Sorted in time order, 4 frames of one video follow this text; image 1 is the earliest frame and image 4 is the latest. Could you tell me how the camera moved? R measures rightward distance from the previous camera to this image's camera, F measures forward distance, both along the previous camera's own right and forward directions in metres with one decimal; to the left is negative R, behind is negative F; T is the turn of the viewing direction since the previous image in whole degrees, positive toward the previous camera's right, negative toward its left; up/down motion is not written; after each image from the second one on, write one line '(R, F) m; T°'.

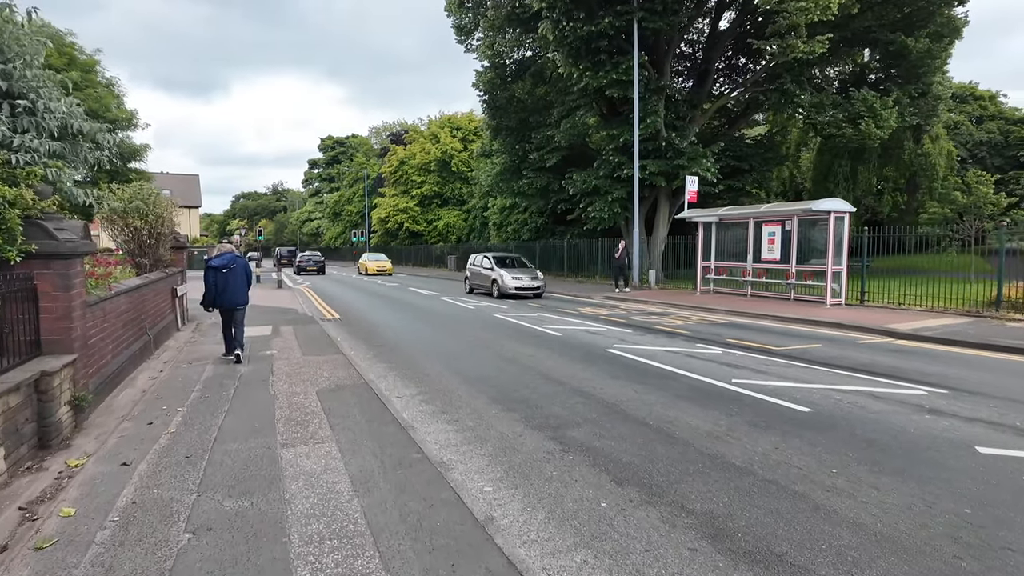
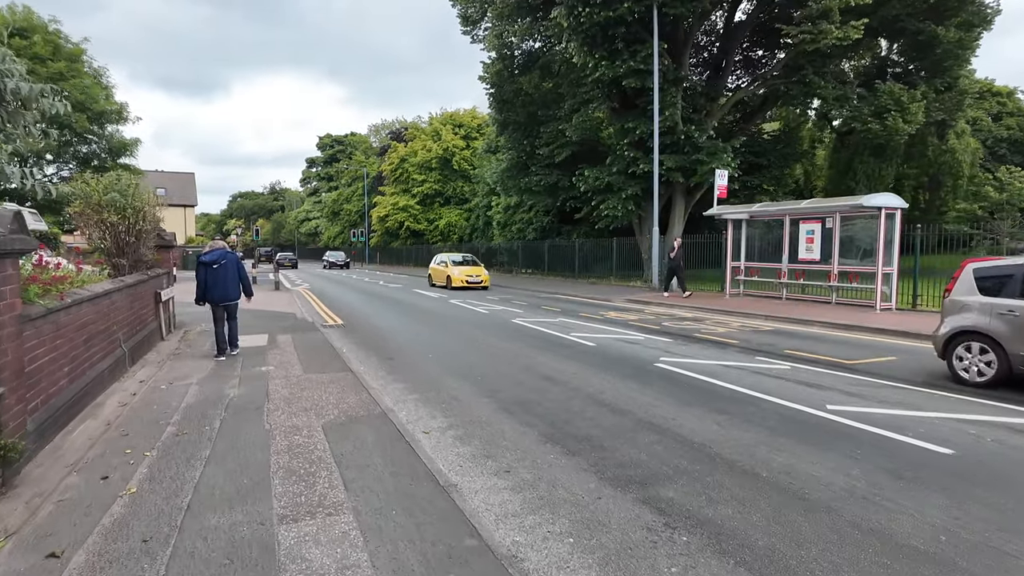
(-0.5, +1.3) m; 0°
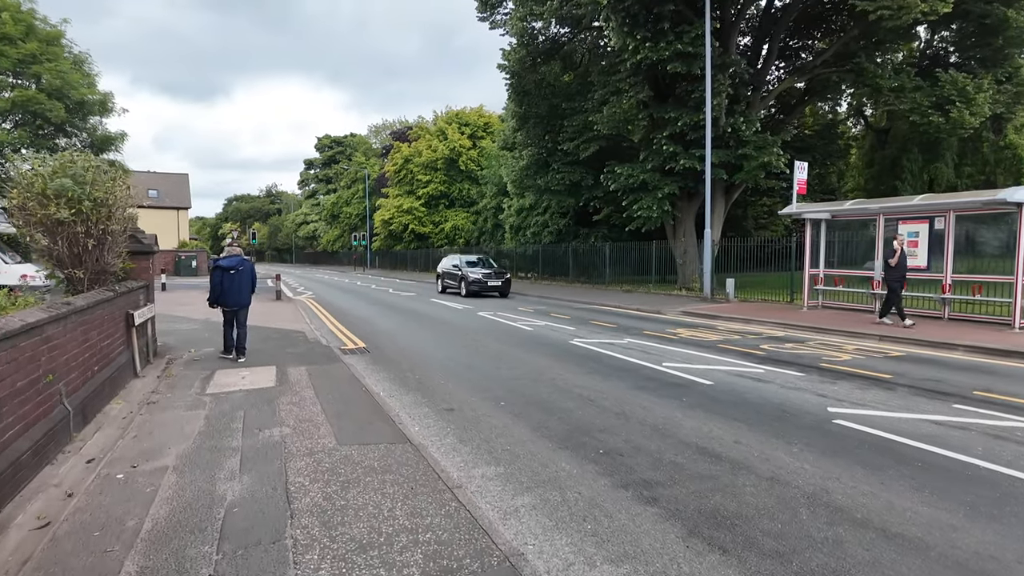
(-1.2, +2.4) m; 0°
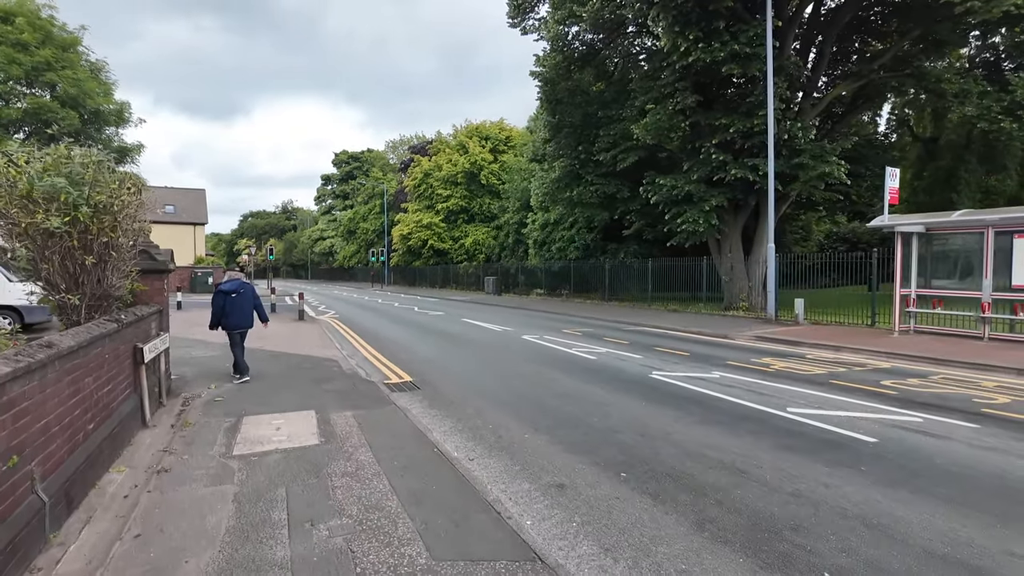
(-0.9, +1.5) m; -1°
